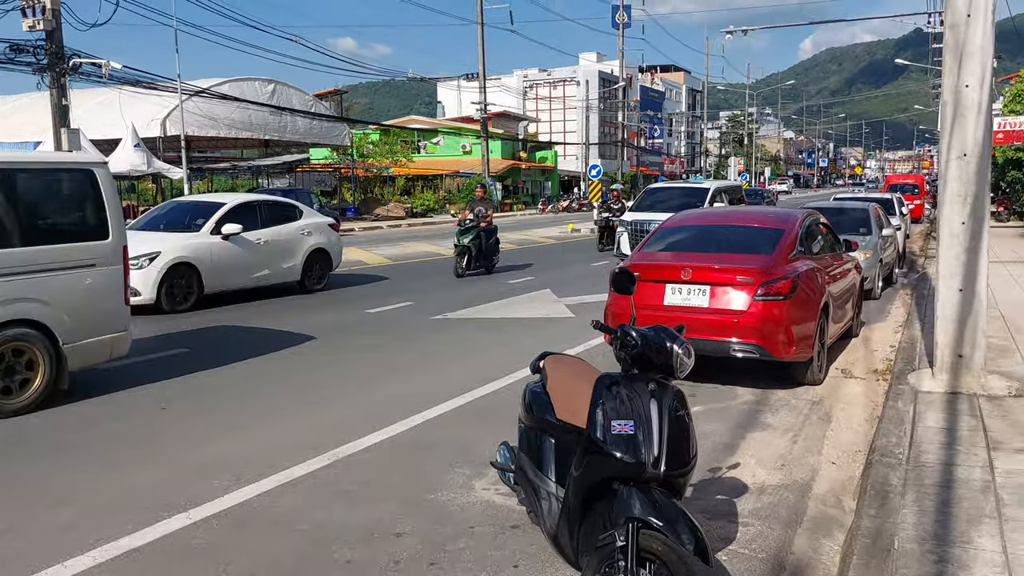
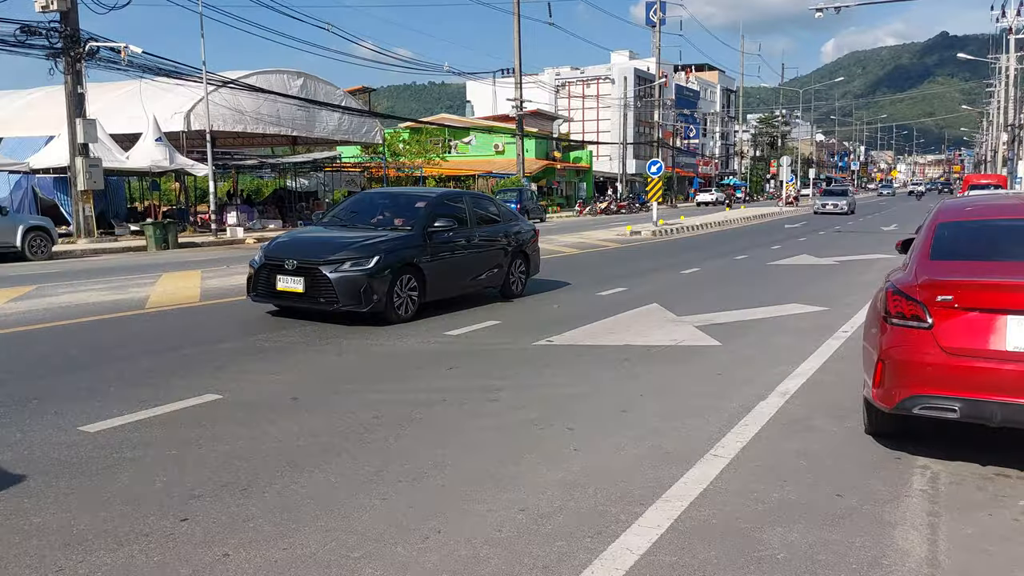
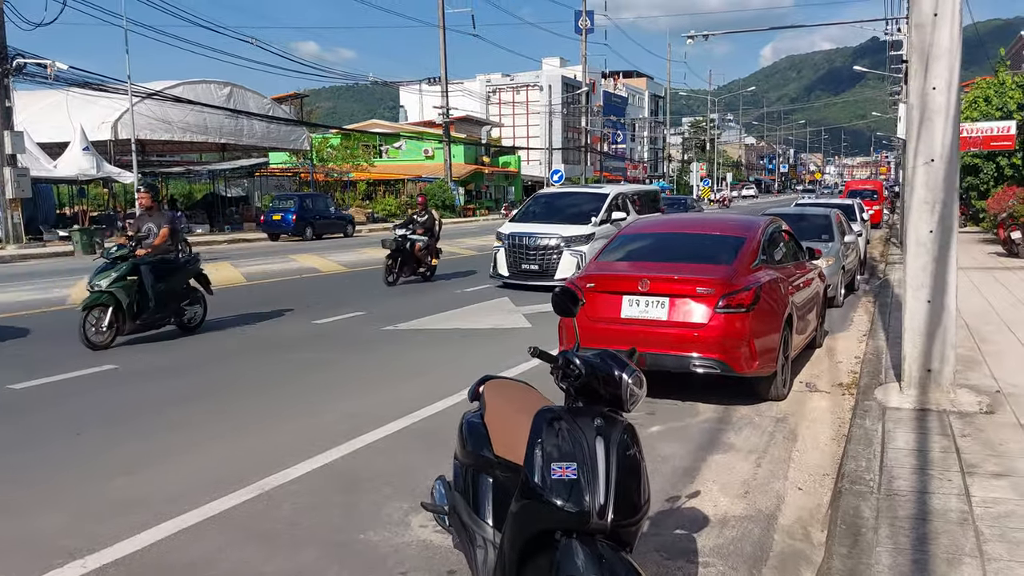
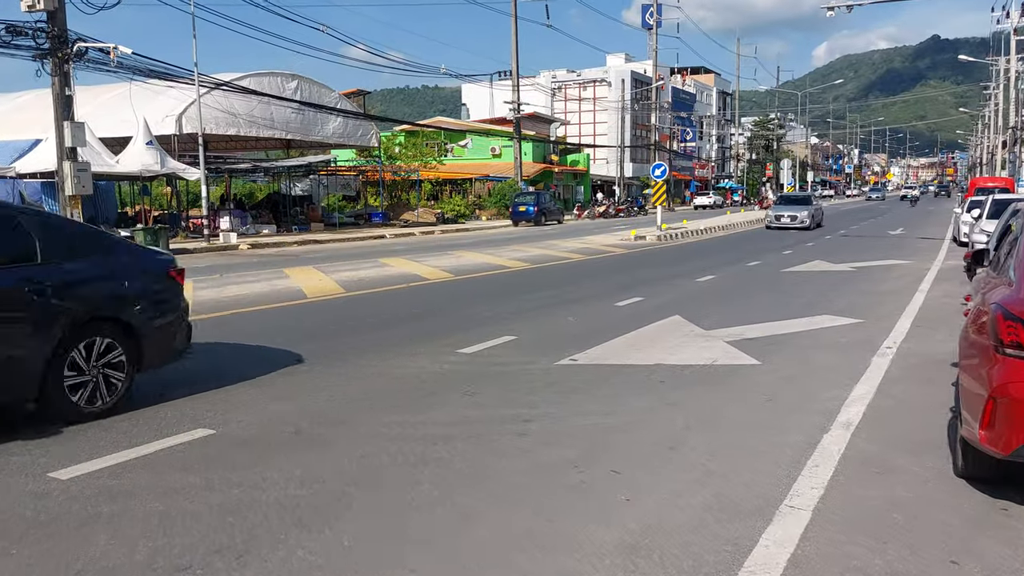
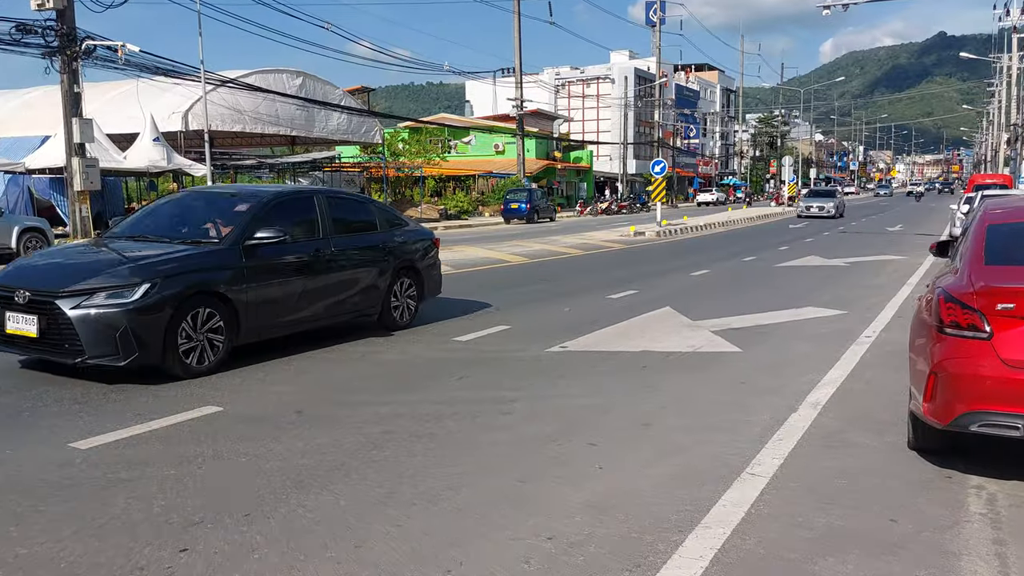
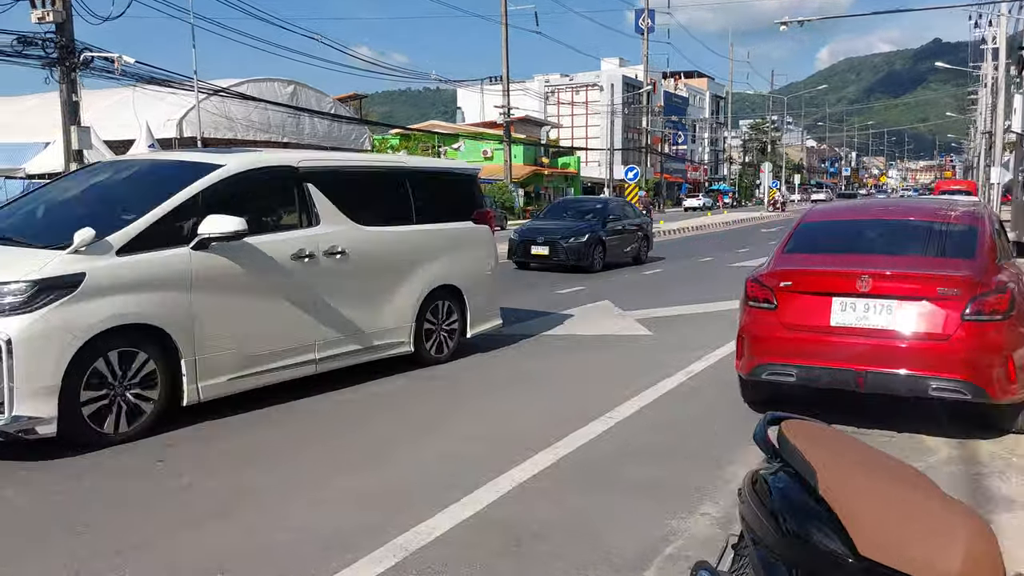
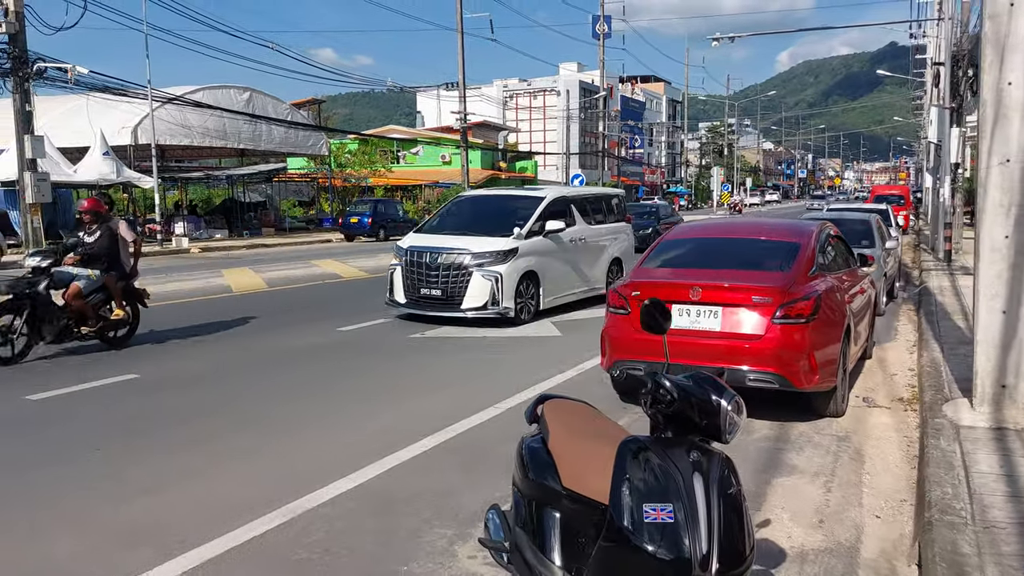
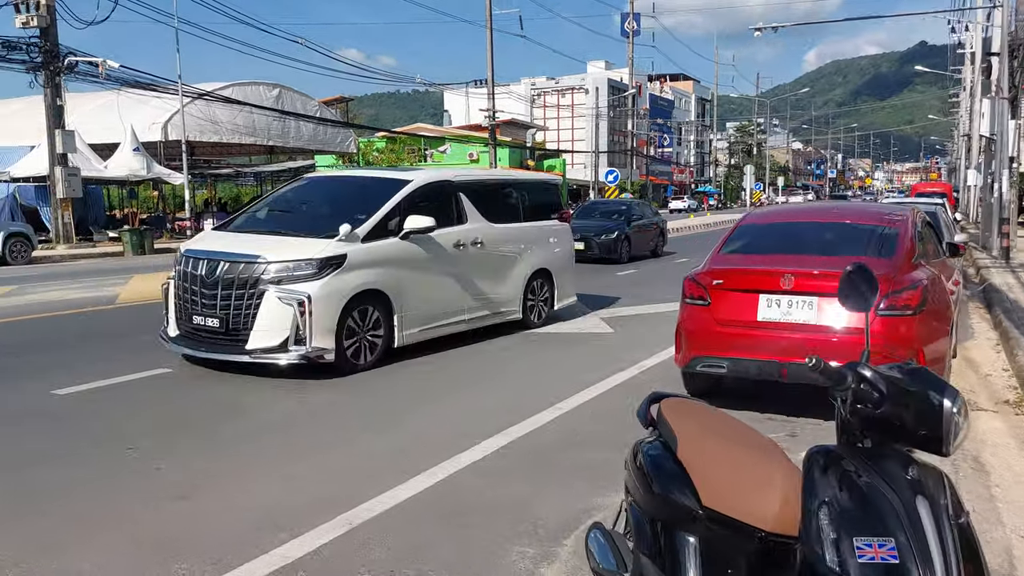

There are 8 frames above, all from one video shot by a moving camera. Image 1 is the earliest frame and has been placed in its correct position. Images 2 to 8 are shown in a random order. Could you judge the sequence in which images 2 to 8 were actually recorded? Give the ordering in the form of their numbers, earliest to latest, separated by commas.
3, 7, 8, 6, 2, 5, 4
